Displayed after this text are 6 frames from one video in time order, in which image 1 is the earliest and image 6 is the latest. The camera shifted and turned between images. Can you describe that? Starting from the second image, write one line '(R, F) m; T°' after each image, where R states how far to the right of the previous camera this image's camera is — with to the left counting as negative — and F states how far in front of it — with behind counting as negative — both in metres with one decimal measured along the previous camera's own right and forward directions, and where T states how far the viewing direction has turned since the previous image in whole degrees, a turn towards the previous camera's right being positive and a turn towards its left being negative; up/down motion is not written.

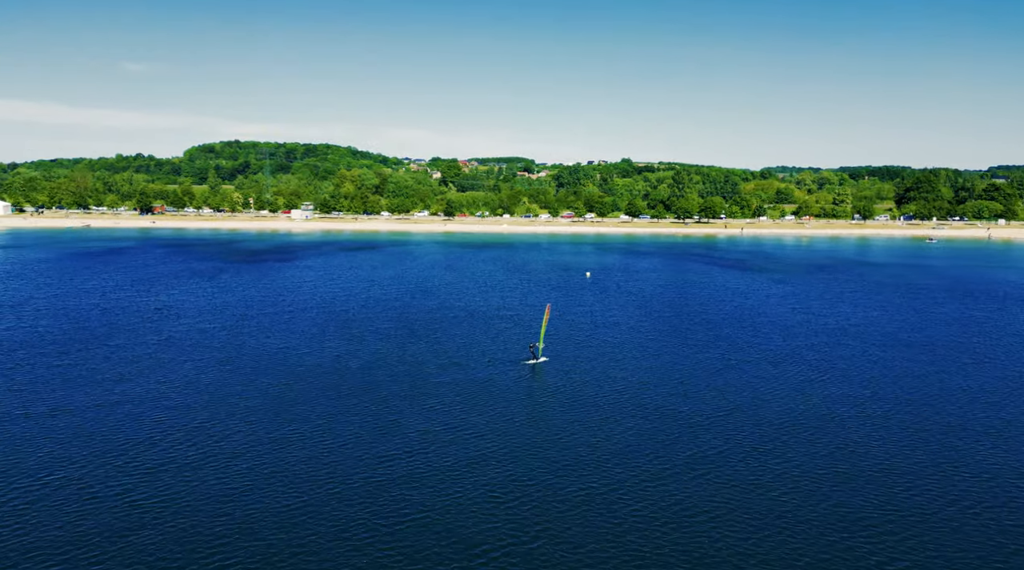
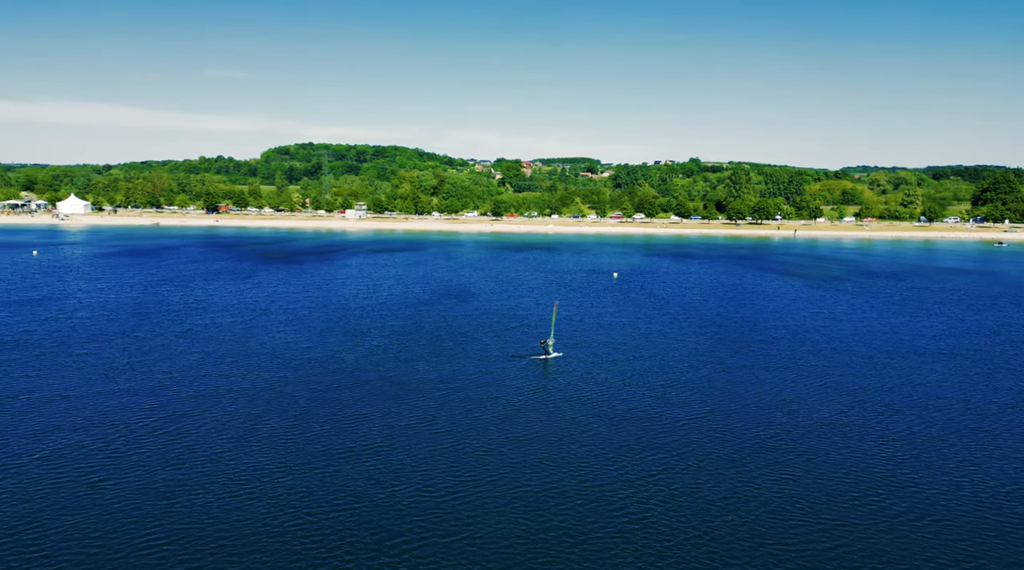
(+9.3, -0.3) m; -6°
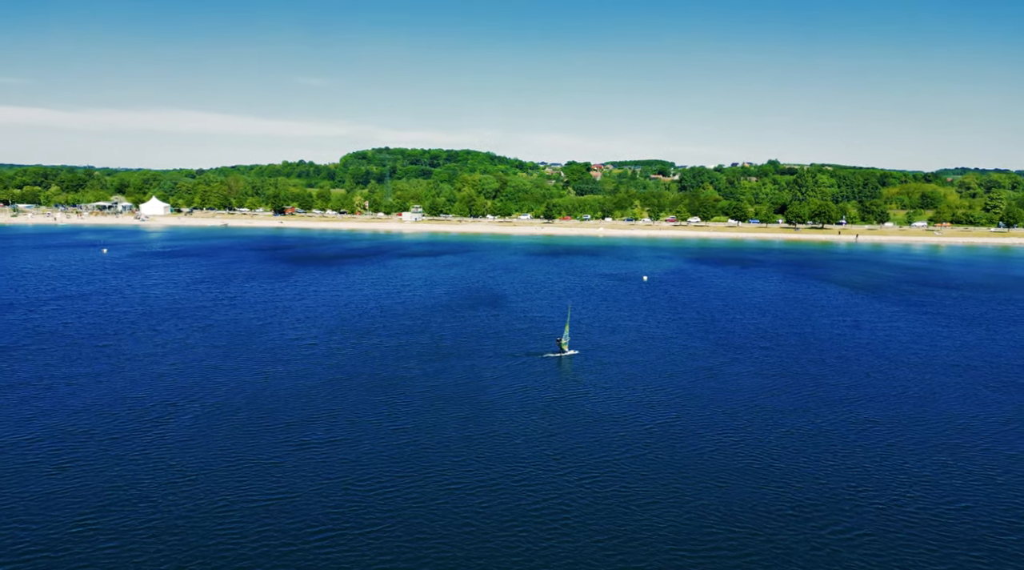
(+10.3, +0.3) m; -7°
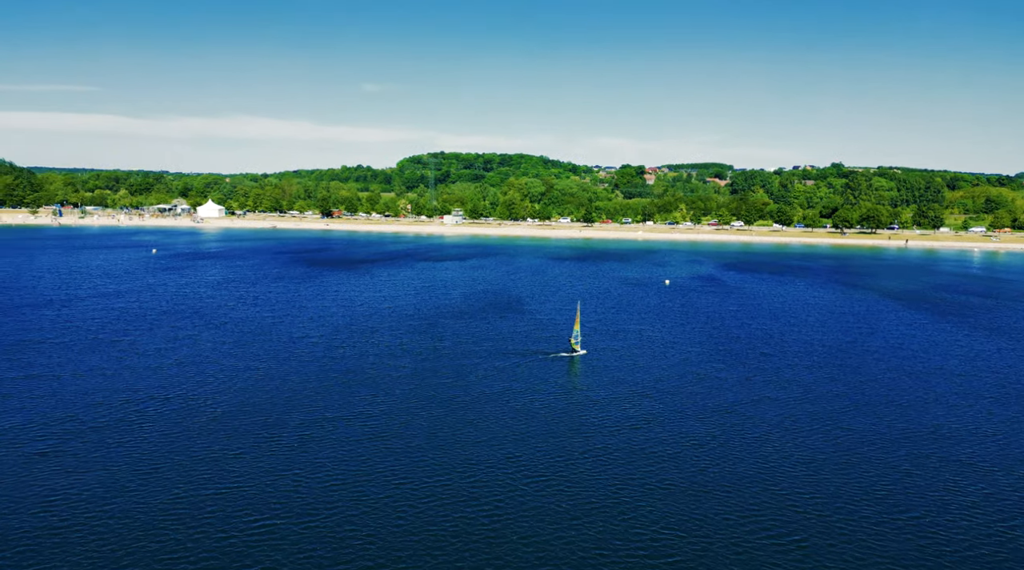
(+7.9, +0.5) m; -5°
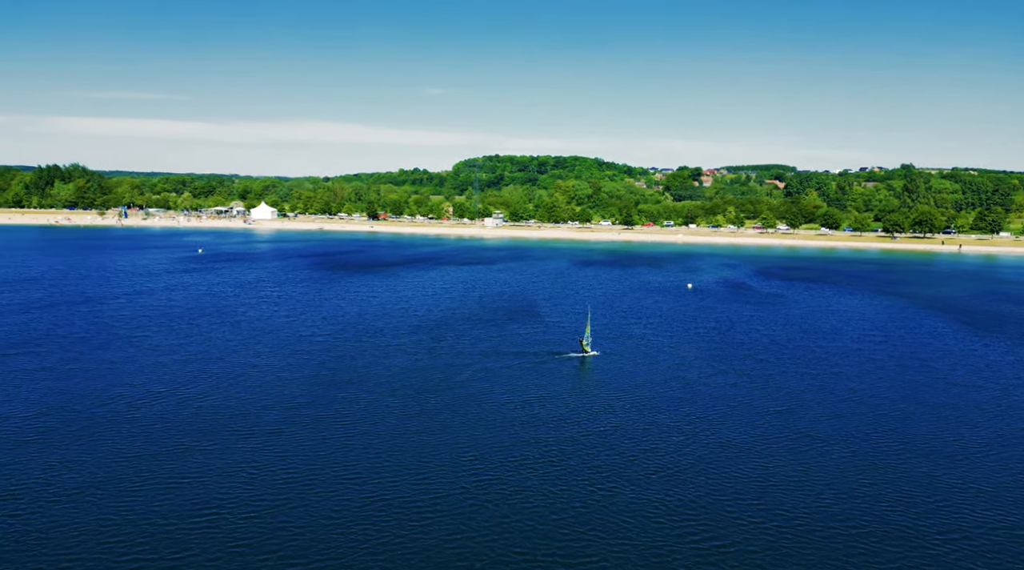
(+8.0, +0.8) m; -6°
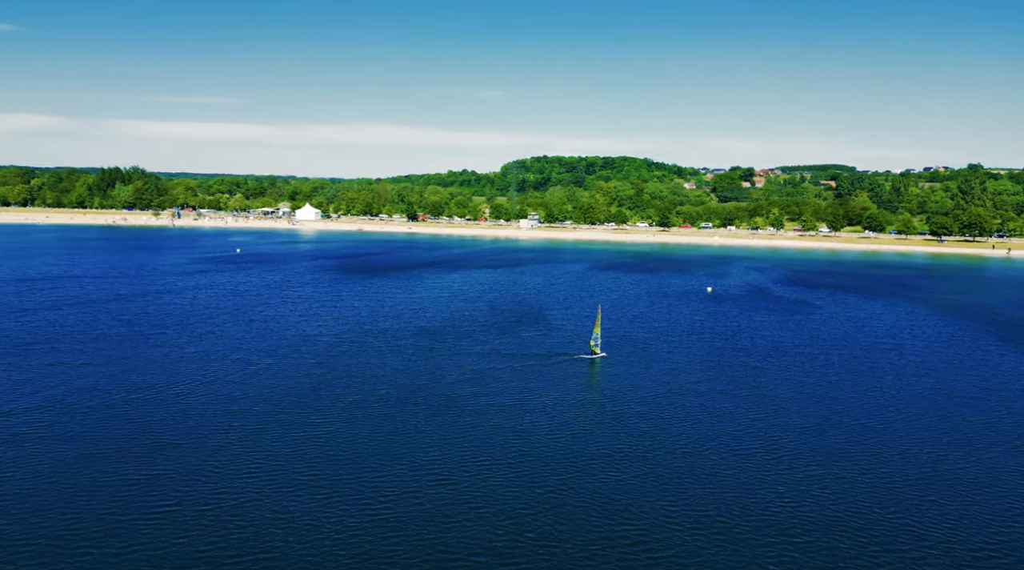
(+7.0, +0.9) m; -5°
